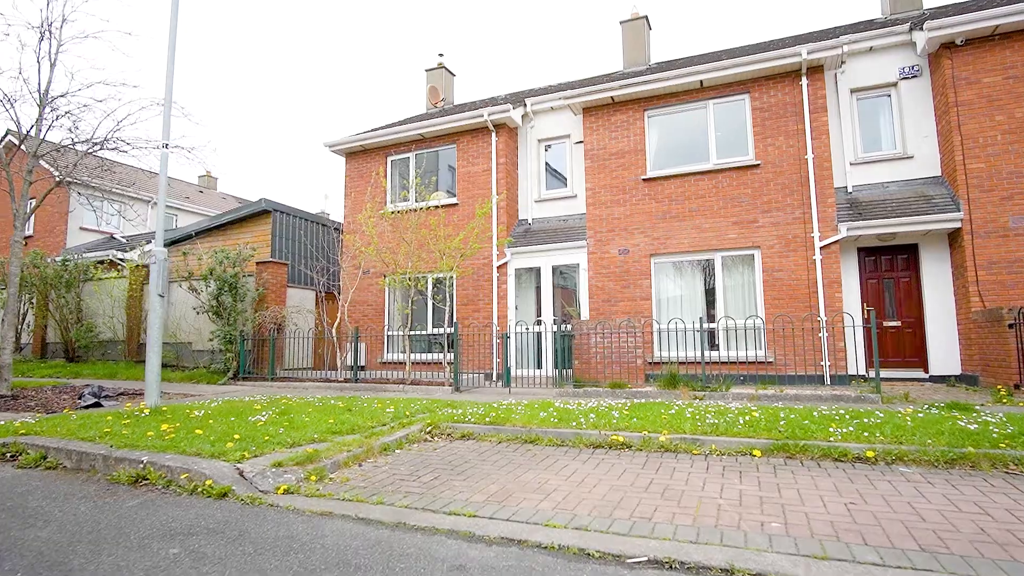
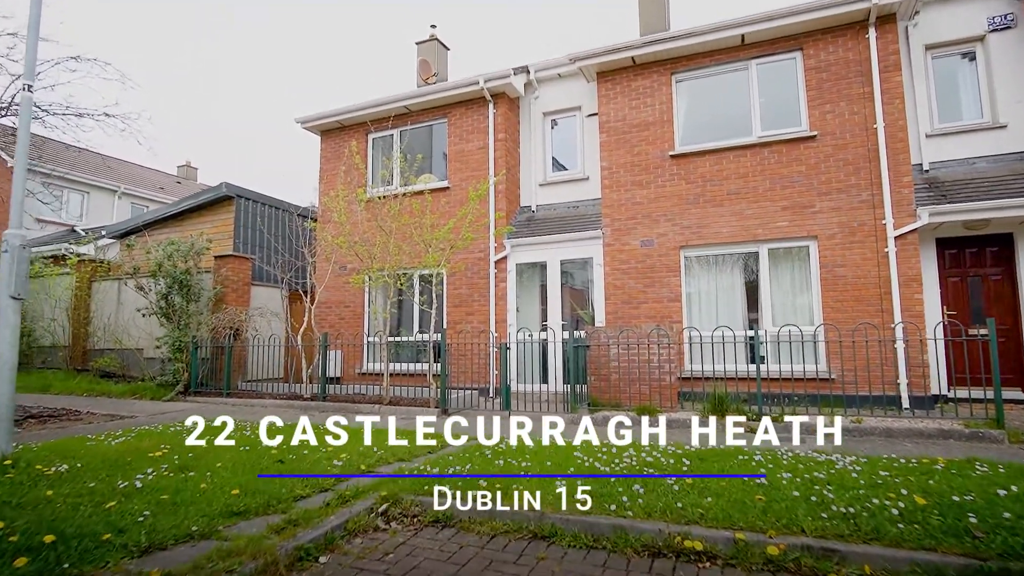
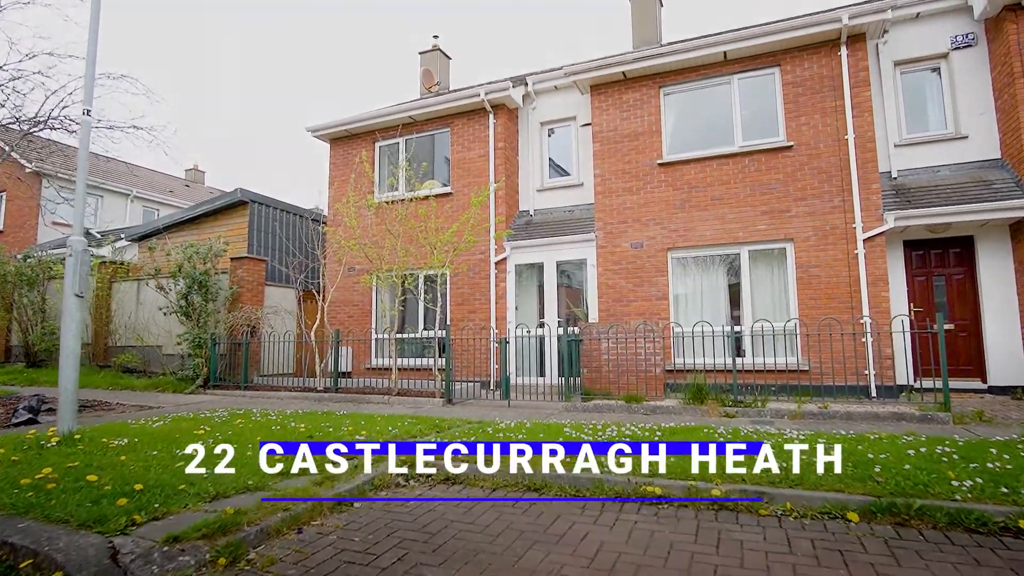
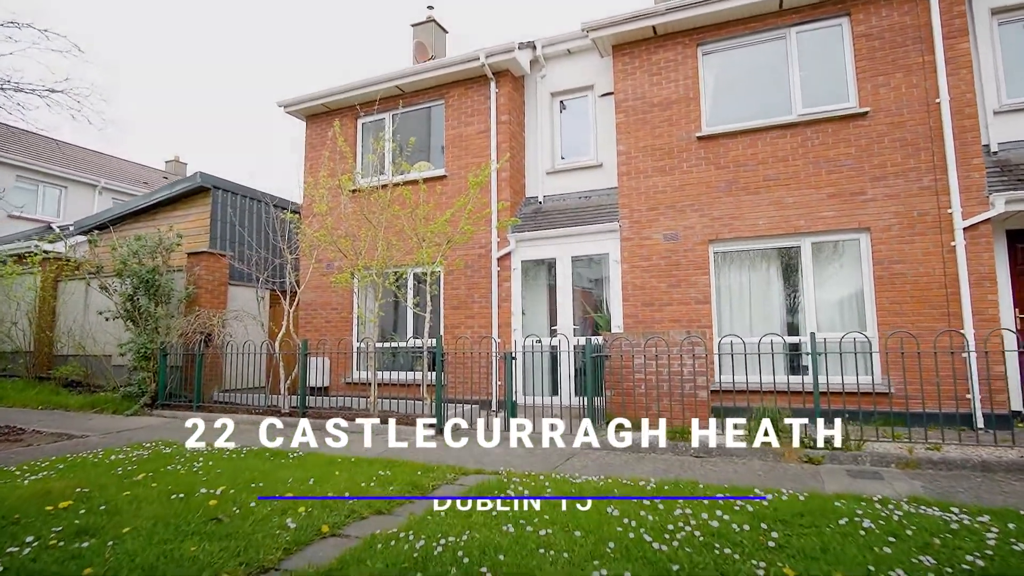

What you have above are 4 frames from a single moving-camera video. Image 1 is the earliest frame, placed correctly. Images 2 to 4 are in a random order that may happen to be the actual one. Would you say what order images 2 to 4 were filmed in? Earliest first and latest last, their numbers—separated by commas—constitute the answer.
3, 2, 4
